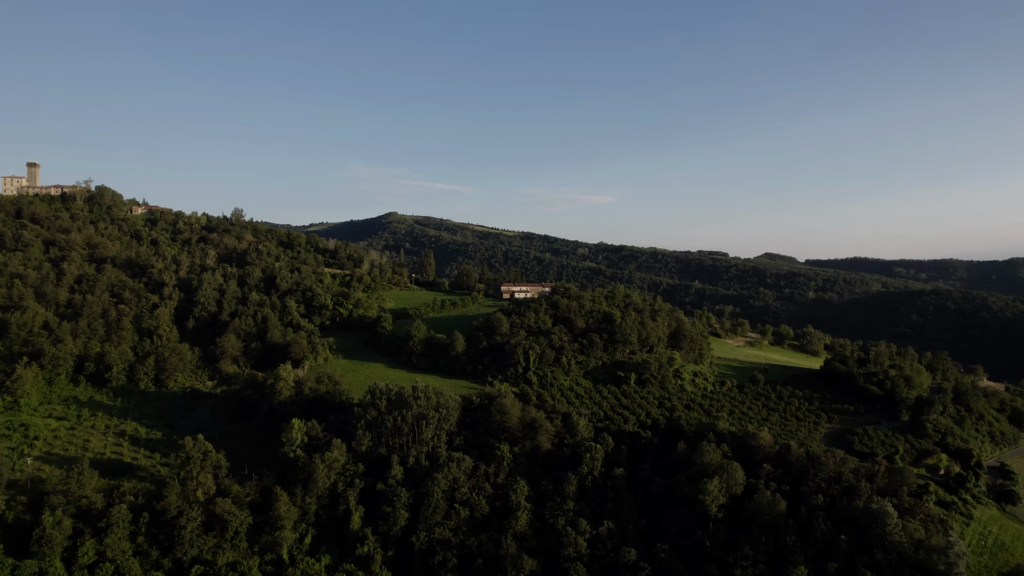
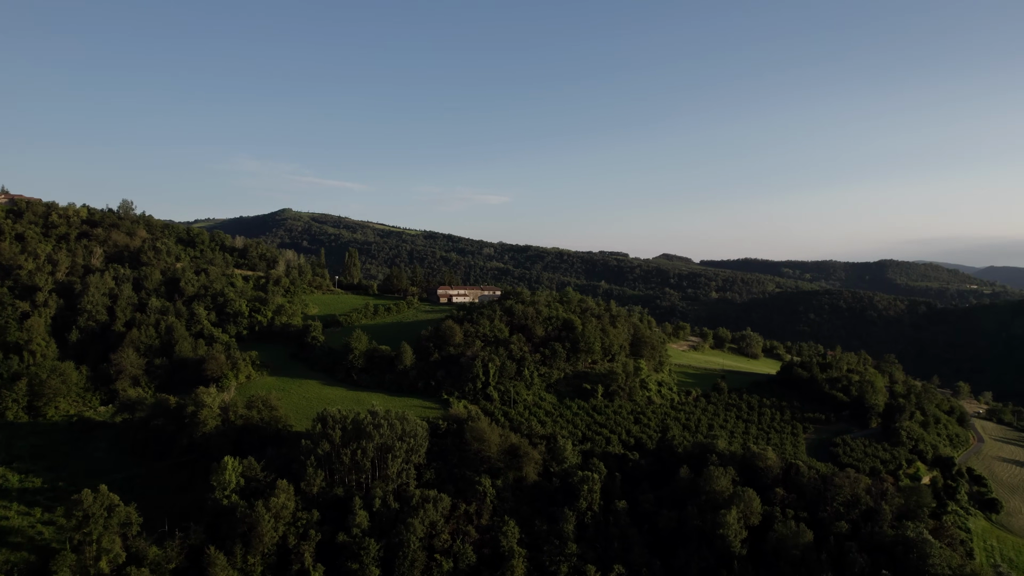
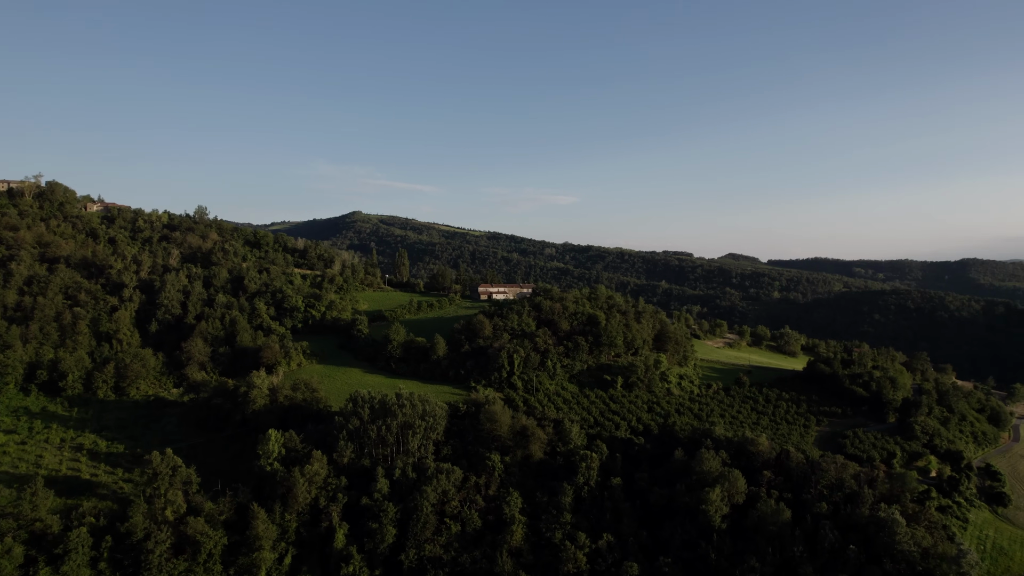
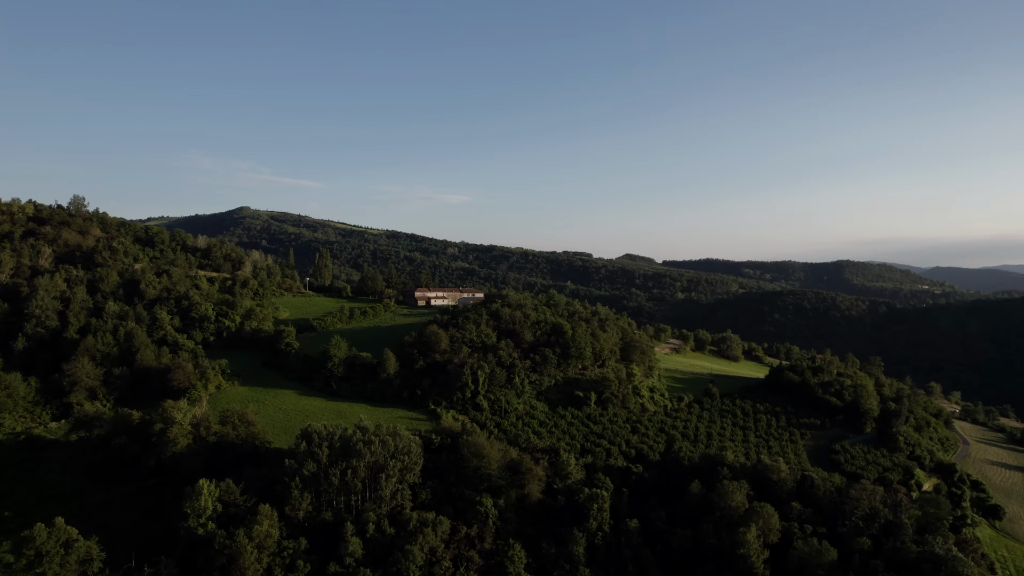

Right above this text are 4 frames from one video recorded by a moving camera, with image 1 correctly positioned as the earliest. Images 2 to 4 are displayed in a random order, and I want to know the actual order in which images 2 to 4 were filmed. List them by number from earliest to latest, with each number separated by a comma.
3, 2, 4
